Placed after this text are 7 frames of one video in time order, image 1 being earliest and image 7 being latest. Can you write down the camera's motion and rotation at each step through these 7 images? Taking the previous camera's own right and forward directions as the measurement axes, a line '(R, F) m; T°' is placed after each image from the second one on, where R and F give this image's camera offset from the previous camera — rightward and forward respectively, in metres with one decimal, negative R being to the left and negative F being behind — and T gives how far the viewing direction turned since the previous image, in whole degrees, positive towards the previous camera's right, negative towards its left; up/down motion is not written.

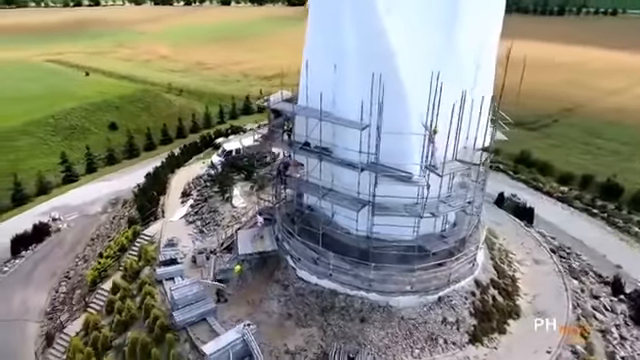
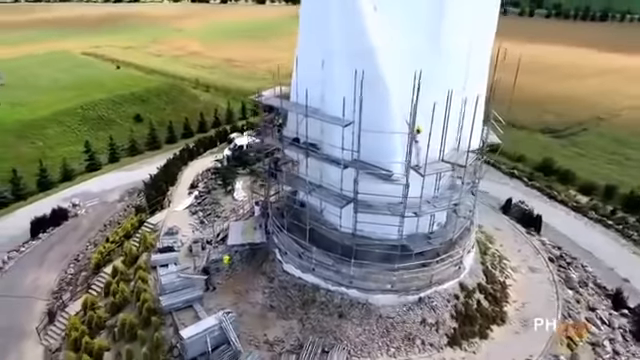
(+1.6, -0.2) m; -4°
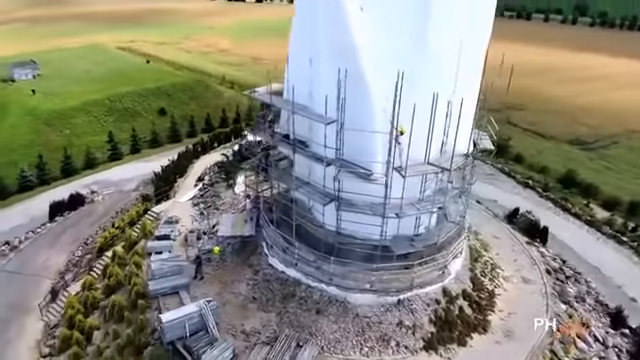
(+1.6, -0.1) m; -4°
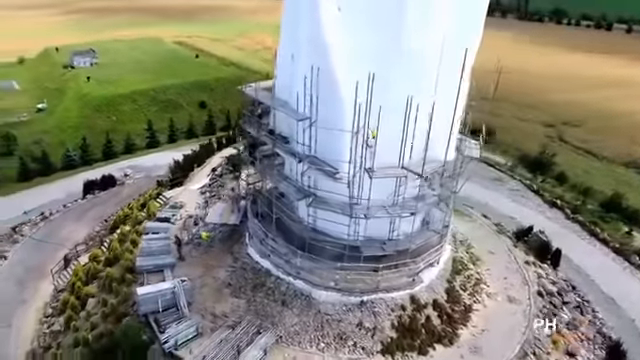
(+2.8, -0.2) m; -7°
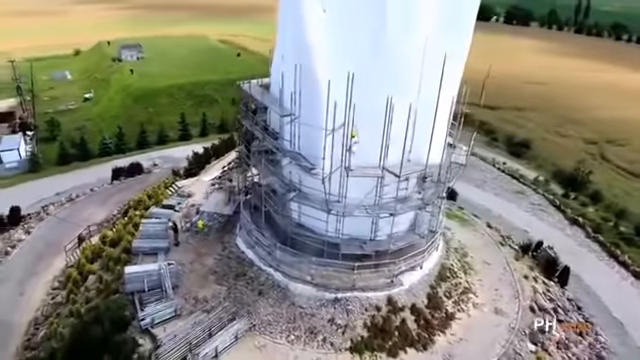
(+2.2, -0.2) m; -6°
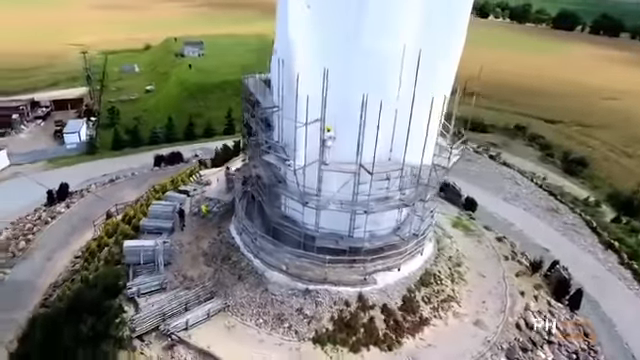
(+3.1, -0.3) m; -8°
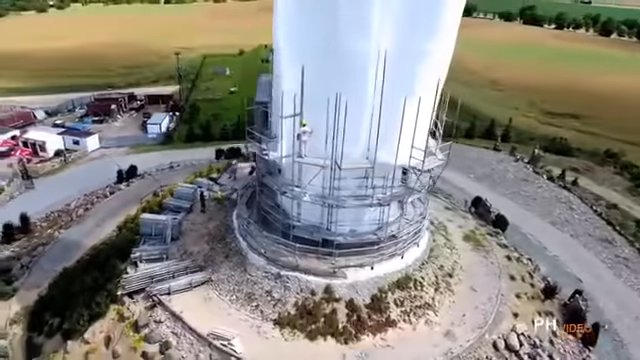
(+4.4, -0.3) m; -12°
